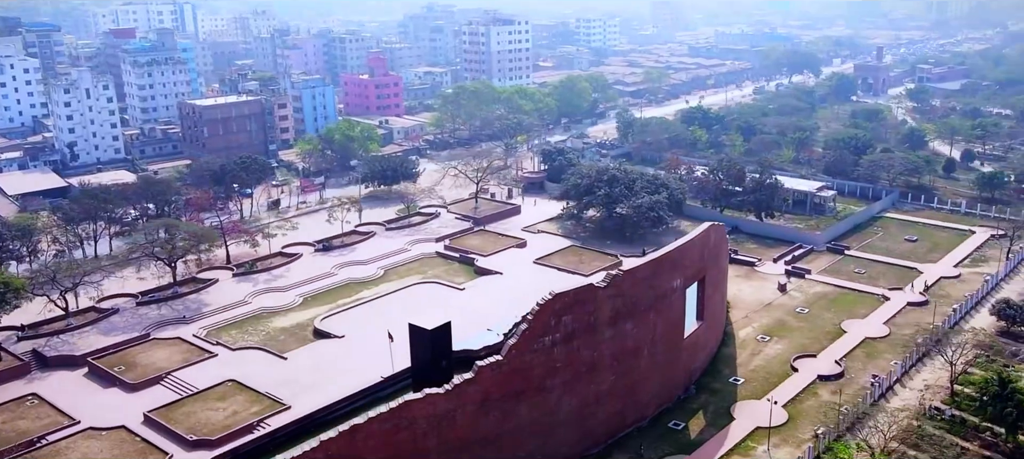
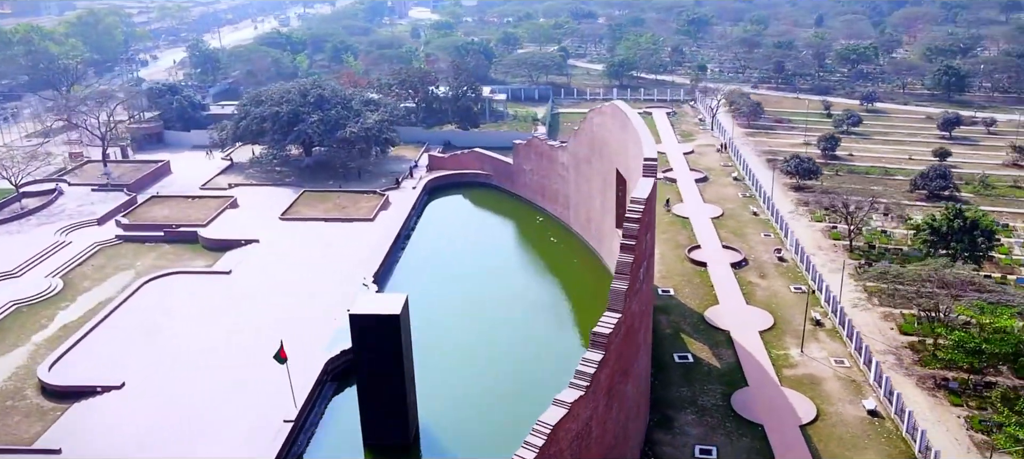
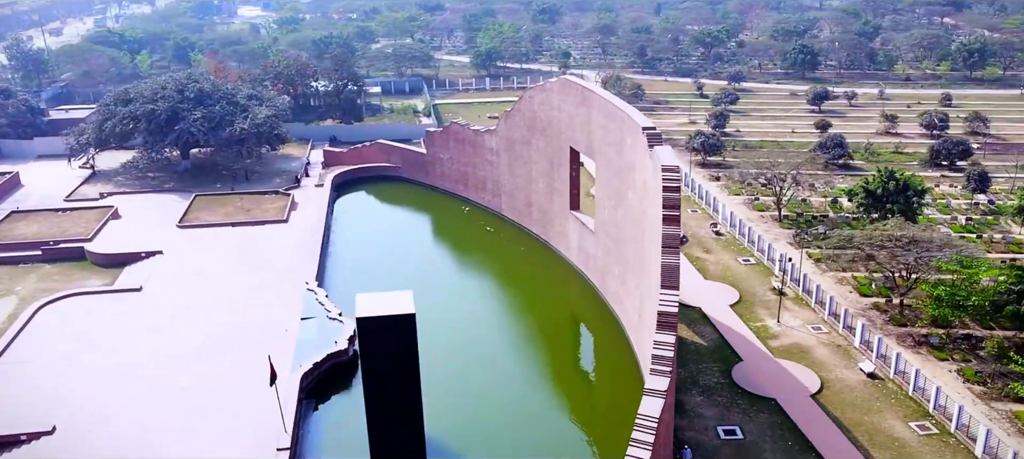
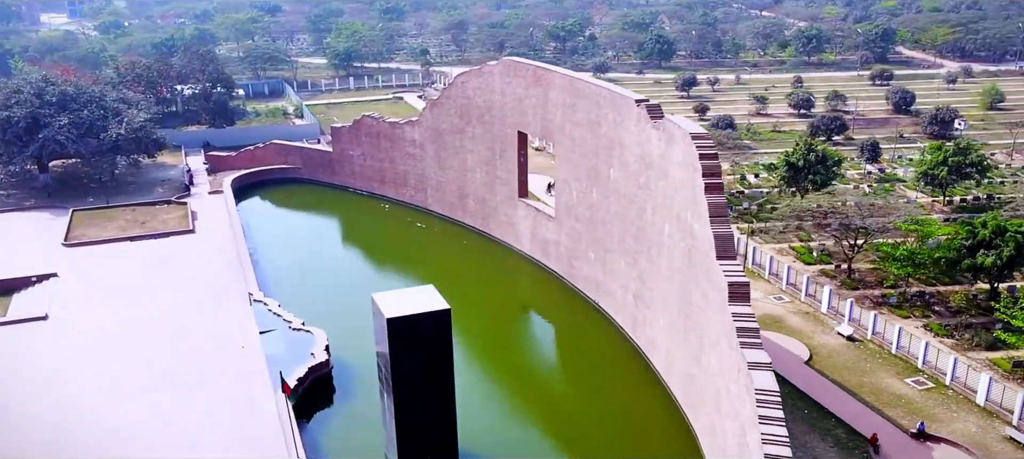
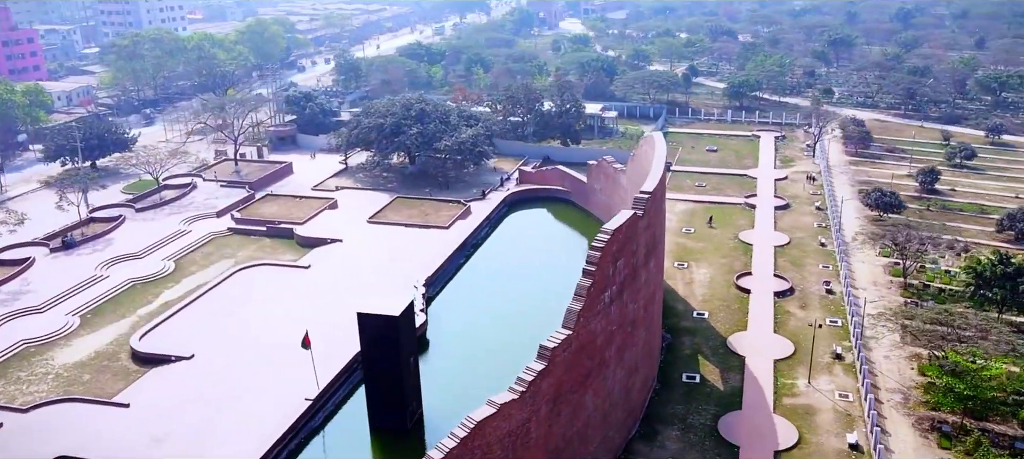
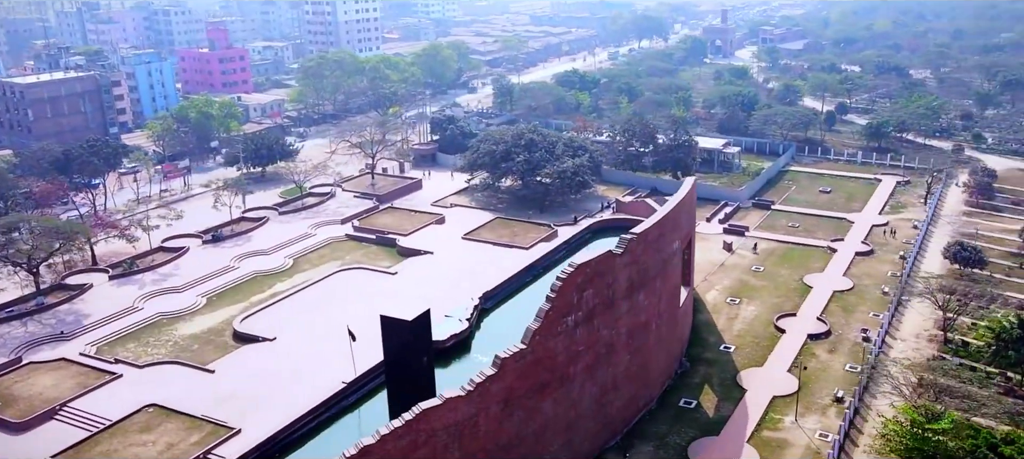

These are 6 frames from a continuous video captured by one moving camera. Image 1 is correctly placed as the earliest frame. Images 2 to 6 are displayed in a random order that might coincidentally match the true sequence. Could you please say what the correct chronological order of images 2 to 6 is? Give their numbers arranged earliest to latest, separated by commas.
6, 5, 2, 3, 4
